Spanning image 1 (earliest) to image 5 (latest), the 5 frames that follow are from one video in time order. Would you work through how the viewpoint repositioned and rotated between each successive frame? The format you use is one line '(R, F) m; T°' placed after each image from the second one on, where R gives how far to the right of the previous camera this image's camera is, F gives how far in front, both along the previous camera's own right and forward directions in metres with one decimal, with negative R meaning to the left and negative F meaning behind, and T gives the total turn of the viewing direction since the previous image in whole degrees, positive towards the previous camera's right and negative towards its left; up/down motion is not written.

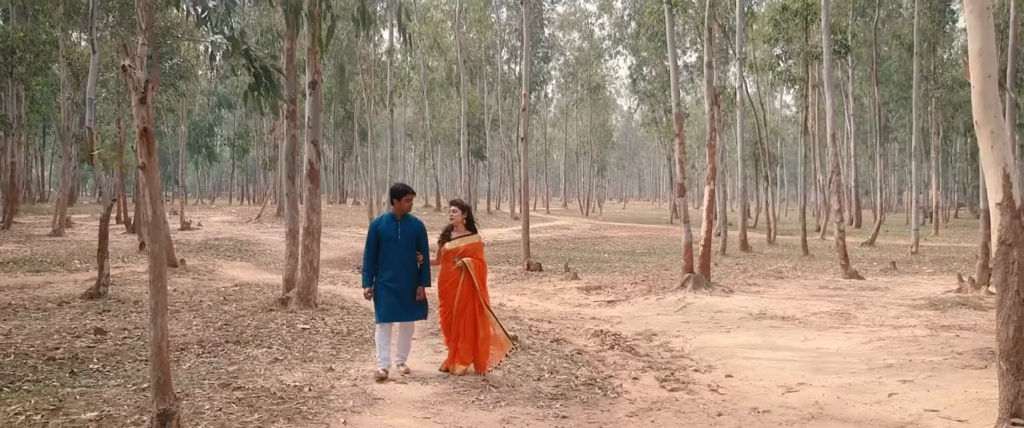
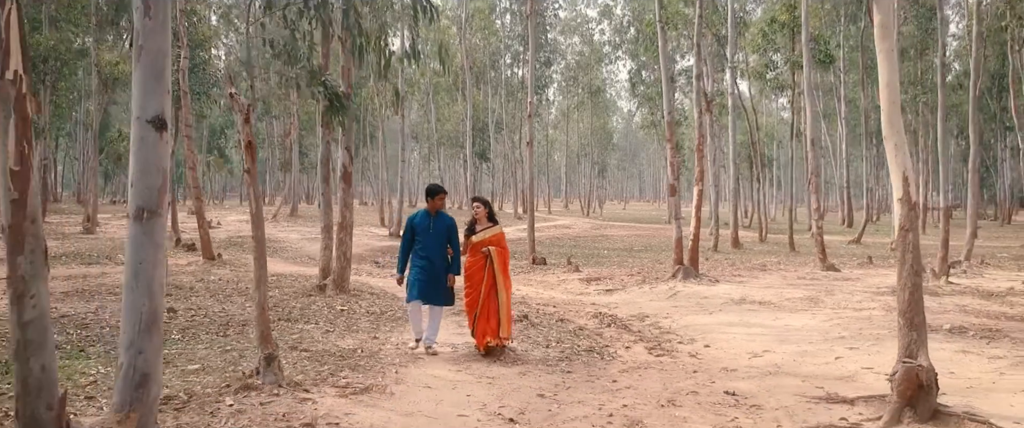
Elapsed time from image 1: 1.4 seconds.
(-0.1, -1.4) m; 0°
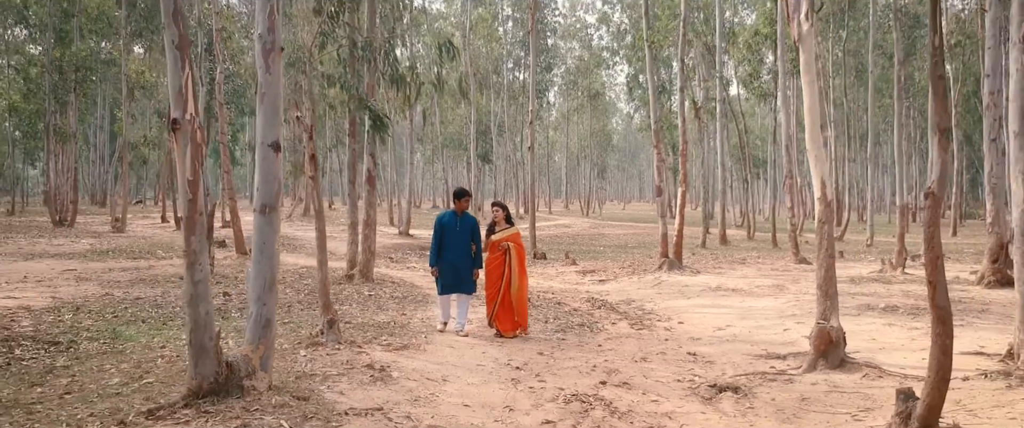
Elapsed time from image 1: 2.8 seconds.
(0.0, -1.7) m; 0°
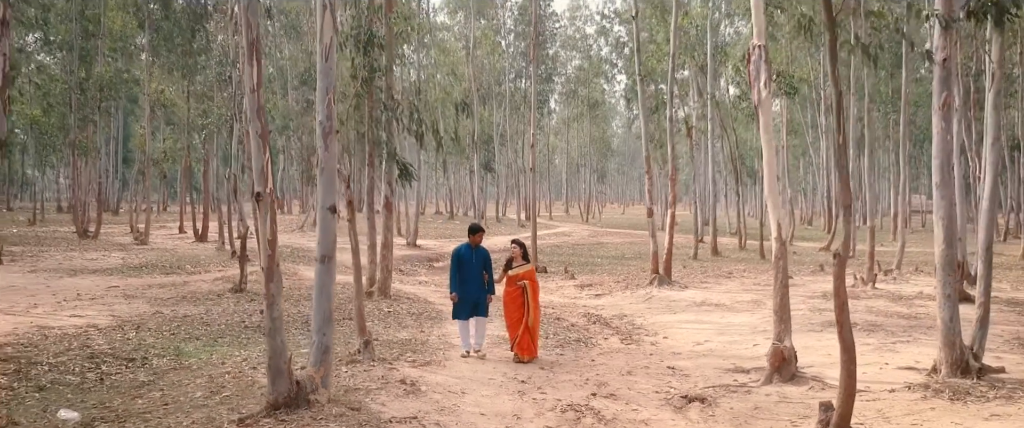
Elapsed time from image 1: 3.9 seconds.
(-0.1, -1.5) m; 0°
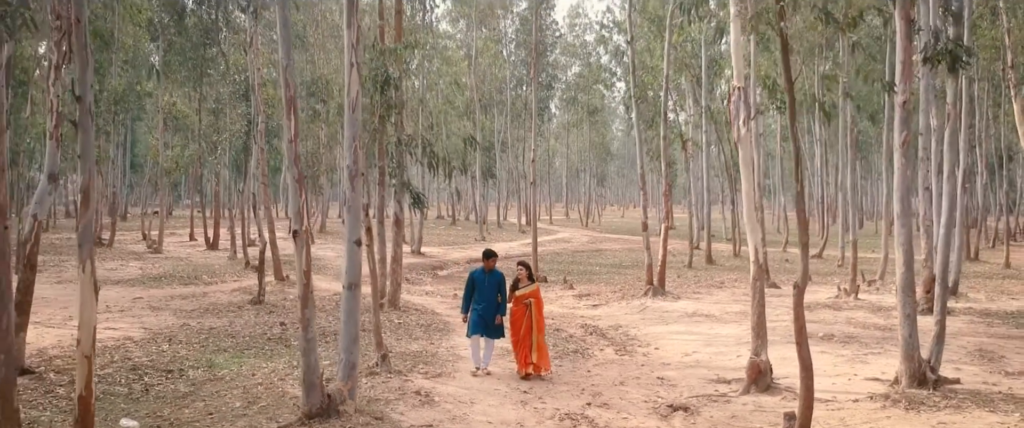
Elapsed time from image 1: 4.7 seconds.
(0.0, -1.0) m; 0°
